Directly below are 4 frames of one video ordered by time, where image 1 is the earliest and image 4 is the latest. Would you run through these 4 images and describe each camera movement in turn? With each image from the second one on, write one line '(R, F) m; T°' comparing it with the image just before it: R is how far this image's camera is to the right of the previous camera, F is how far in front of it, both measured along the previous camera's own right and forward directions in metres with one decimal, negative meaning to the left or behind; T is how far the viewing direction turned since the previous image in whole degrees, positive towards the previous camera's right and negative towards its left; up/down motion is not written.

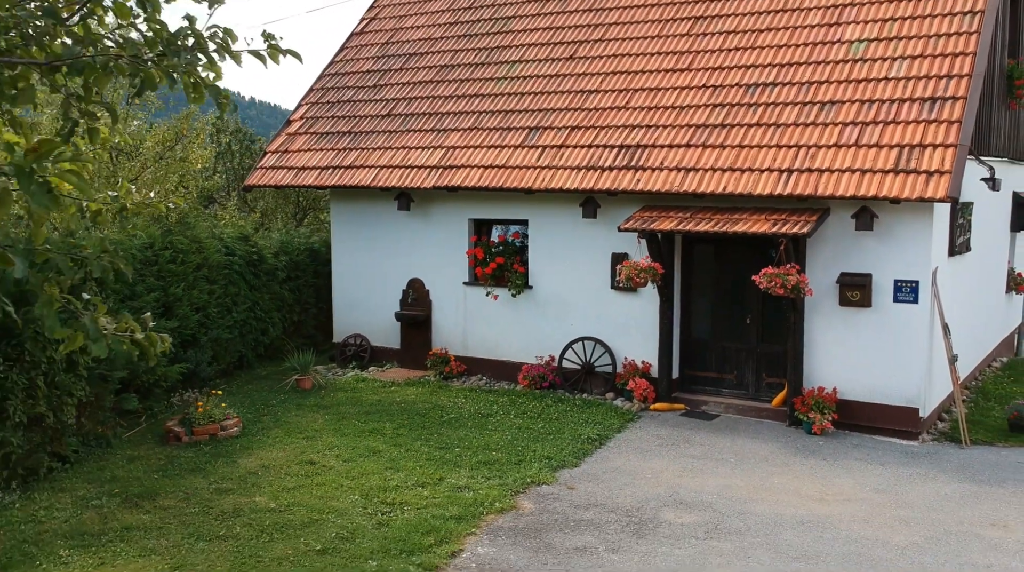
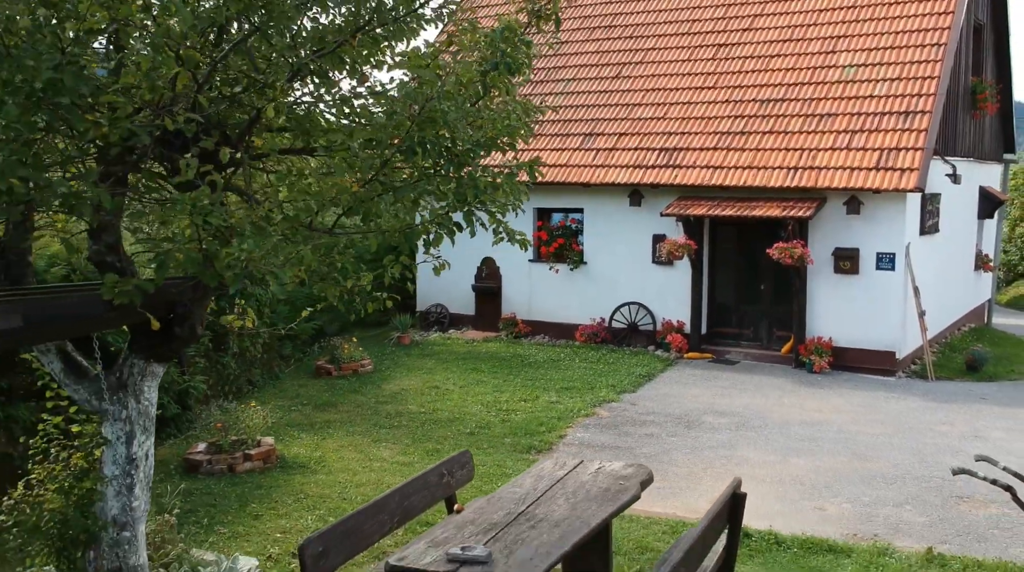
(-0.9, -3.5) m; 0°
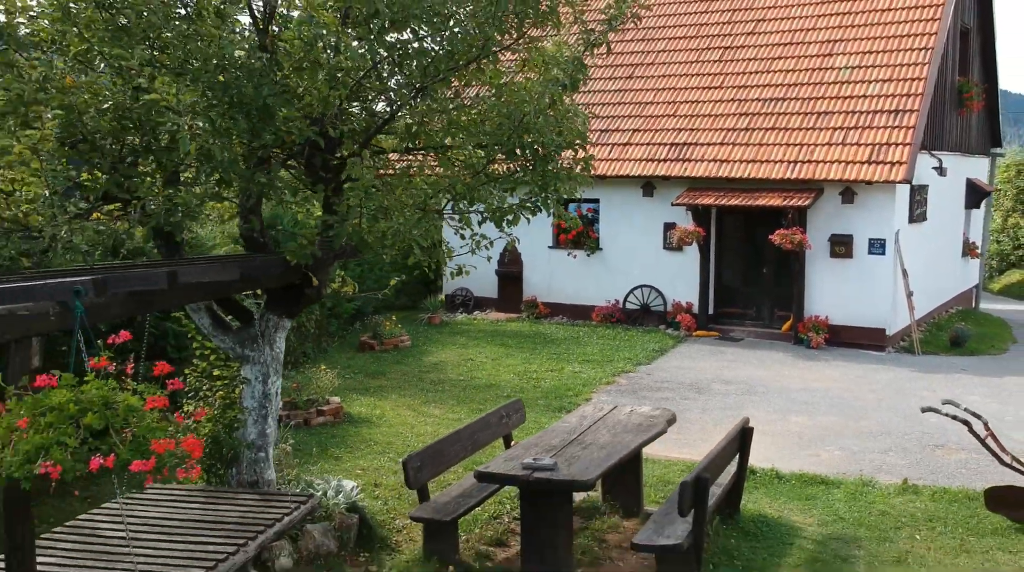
(-0.3, -1.5) m; 0°
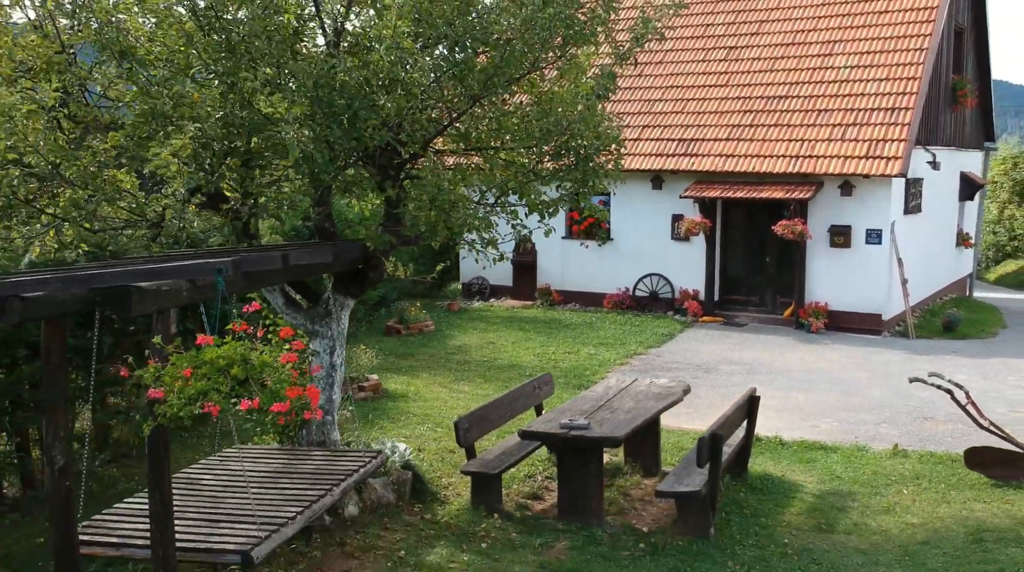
(-0.3, -1.0) m; 0°
